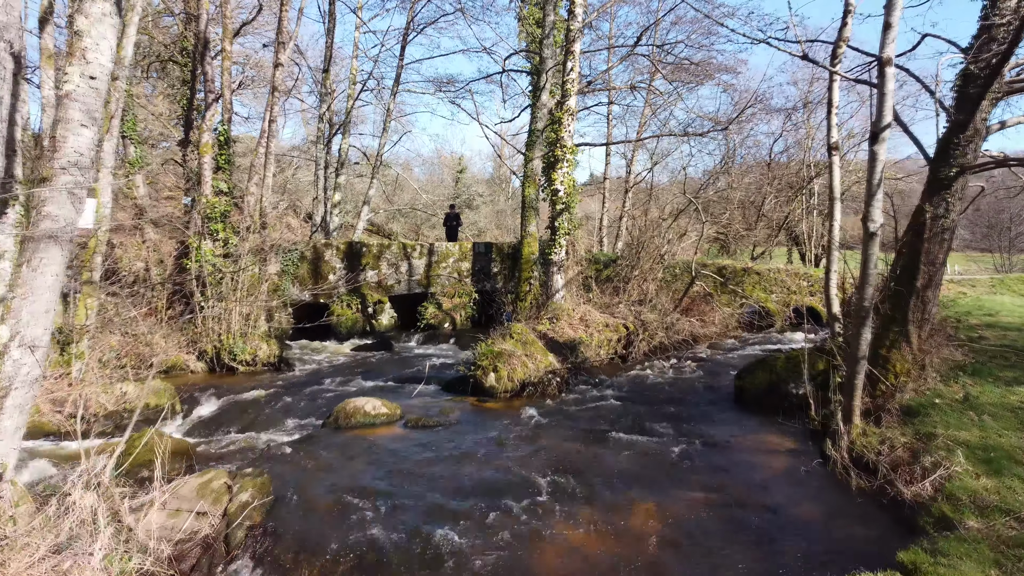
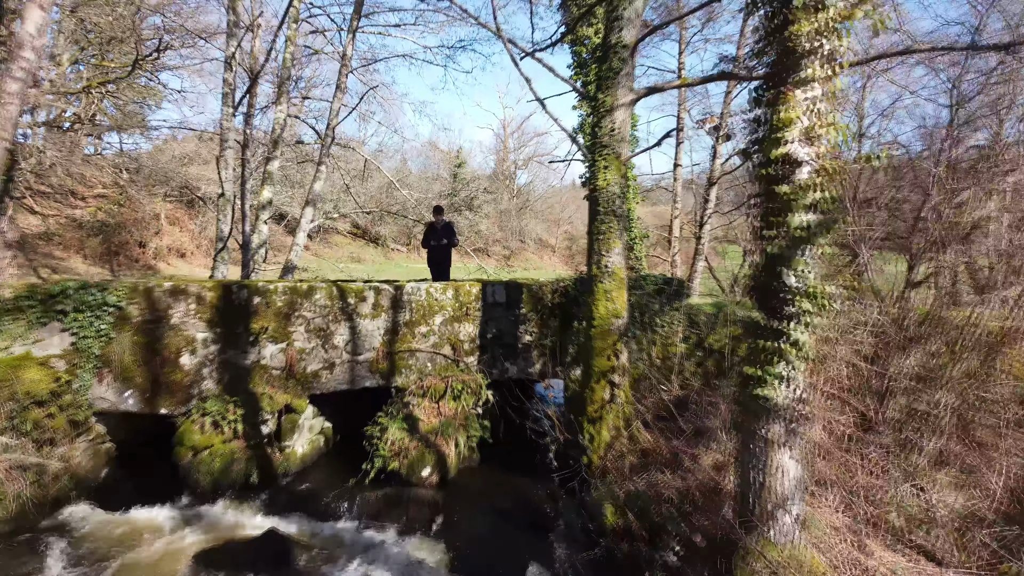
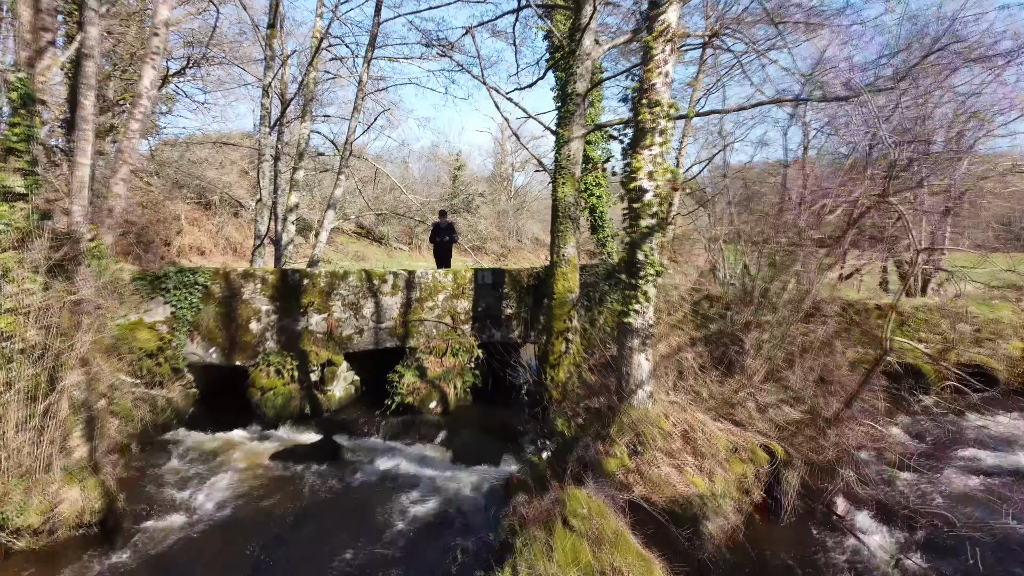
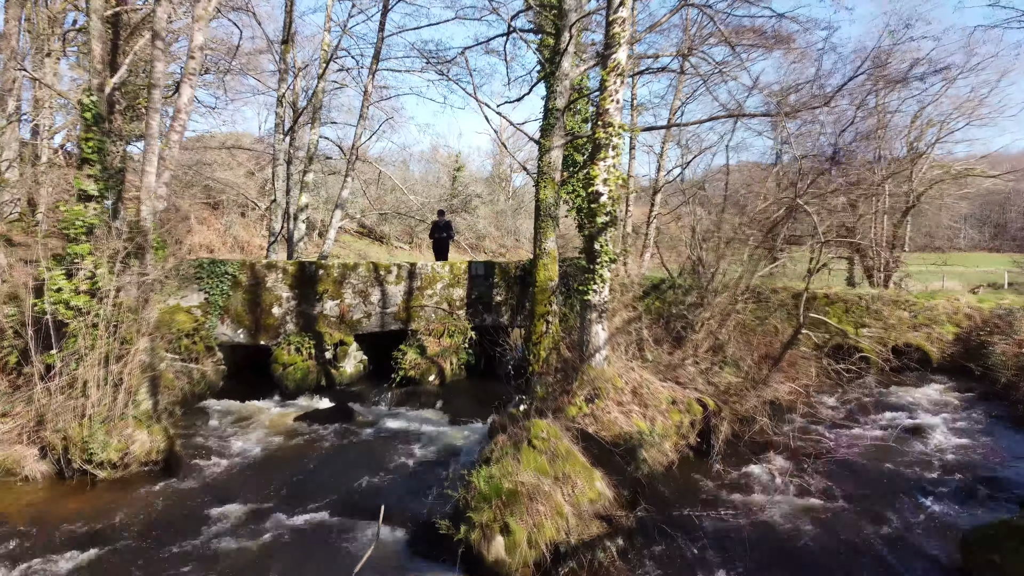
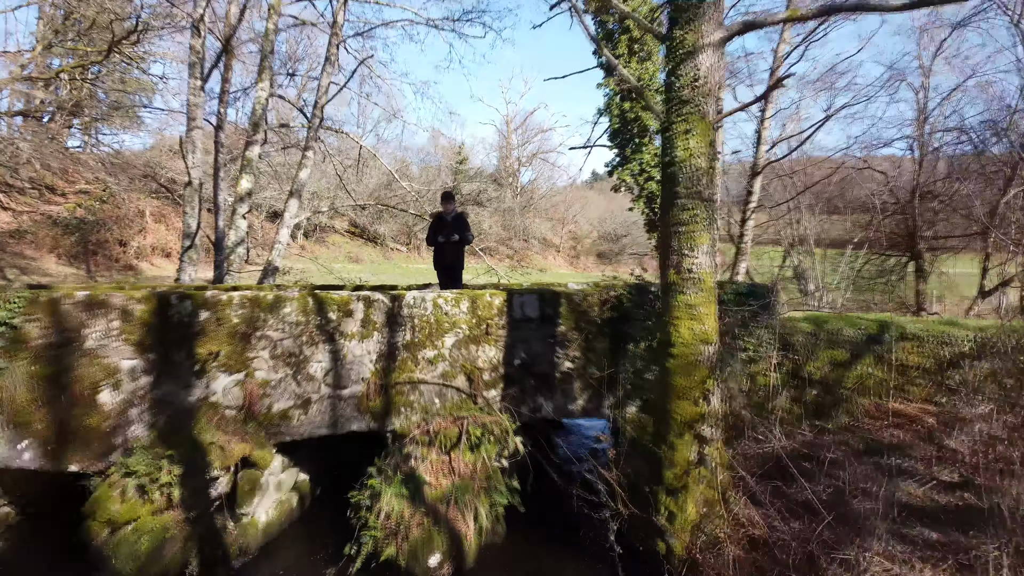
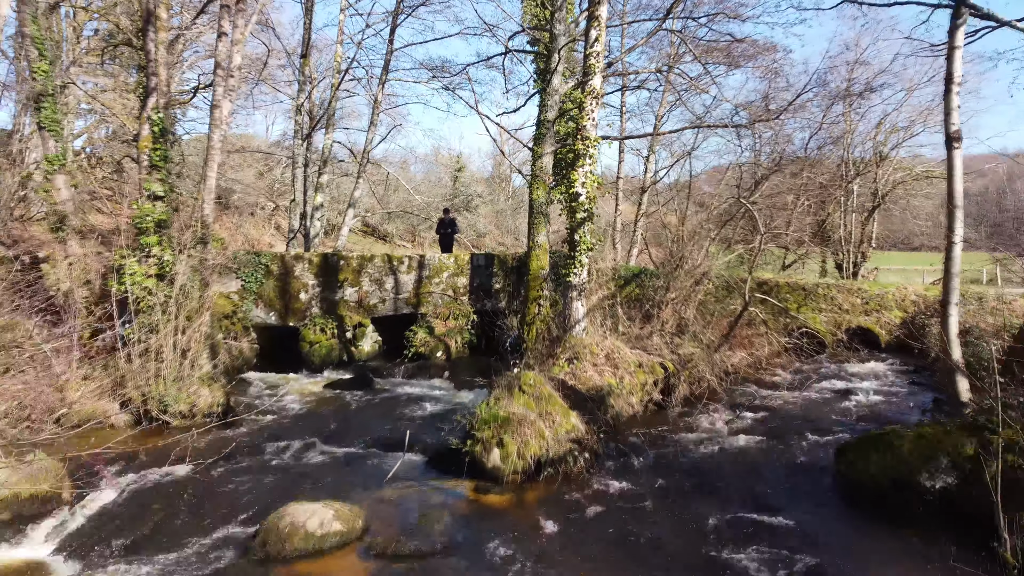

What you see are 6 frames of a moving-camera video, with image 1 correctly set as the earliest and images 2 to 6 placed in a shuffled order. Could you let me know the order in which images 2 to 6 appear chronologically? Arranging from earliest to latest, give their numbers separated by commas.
6, 4, 3, 2, 5
